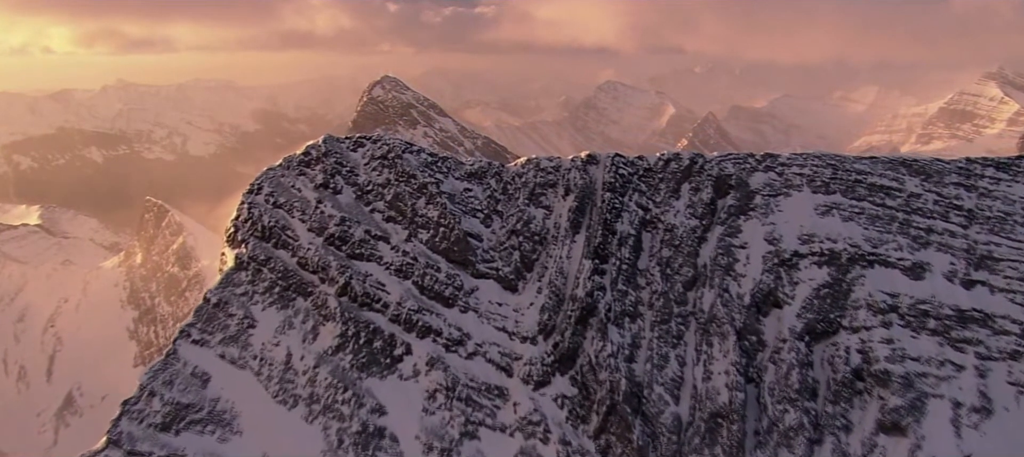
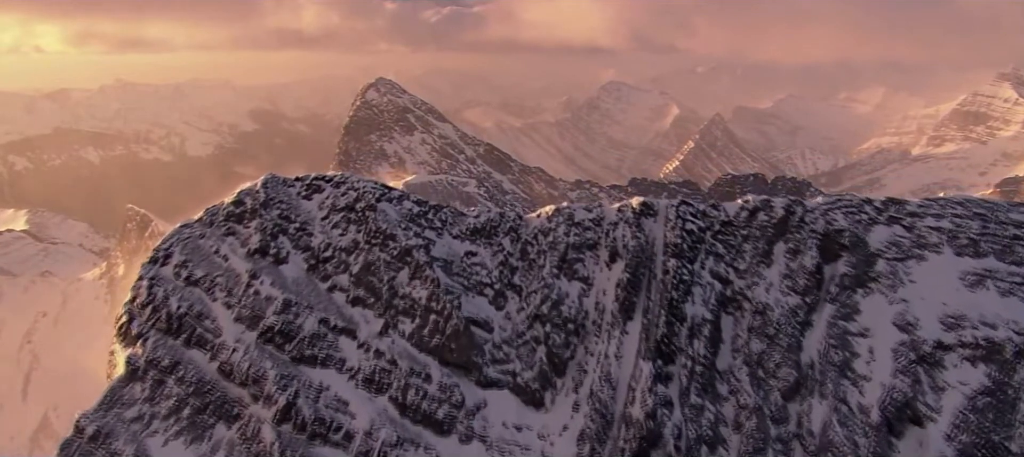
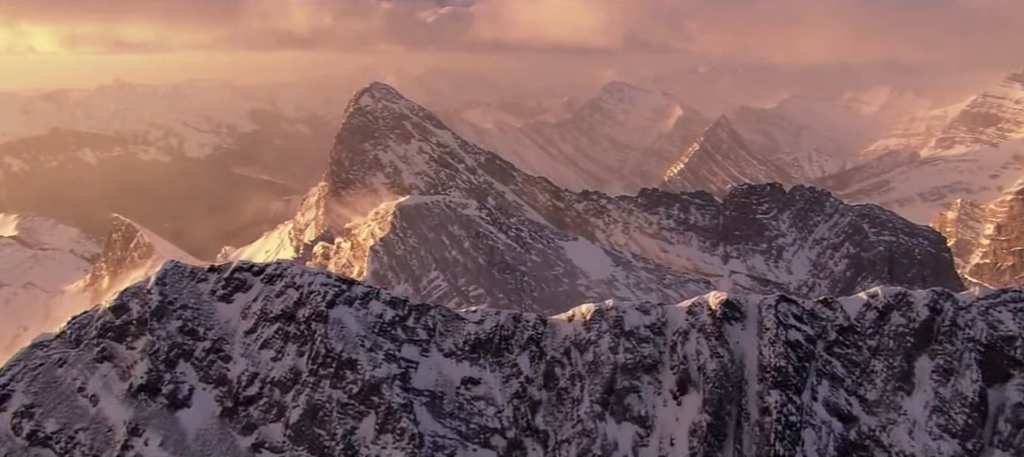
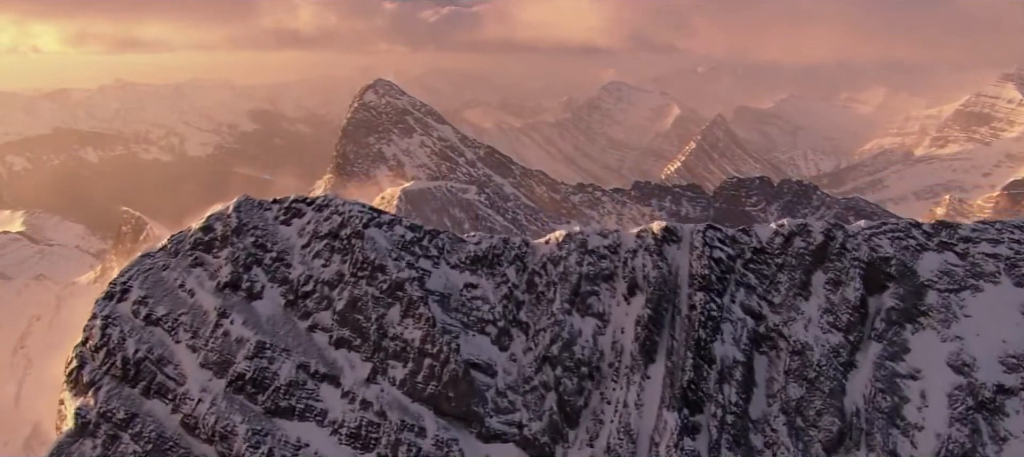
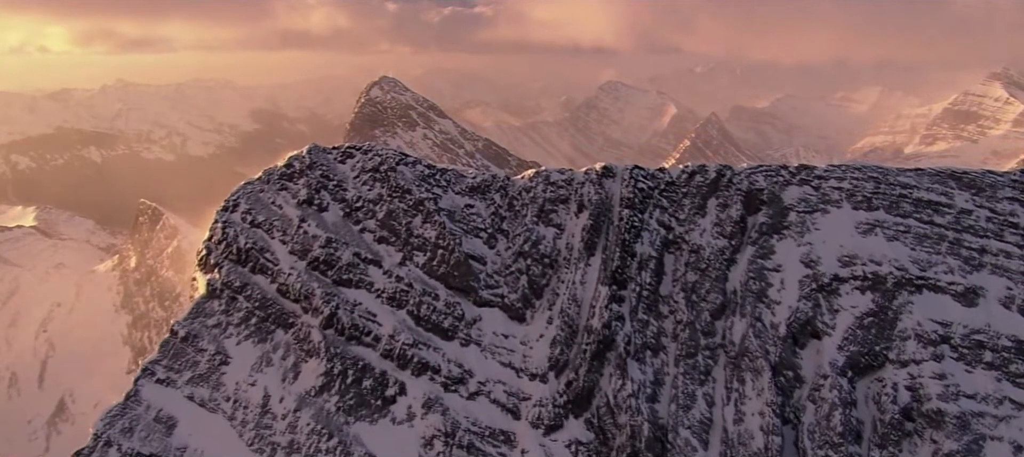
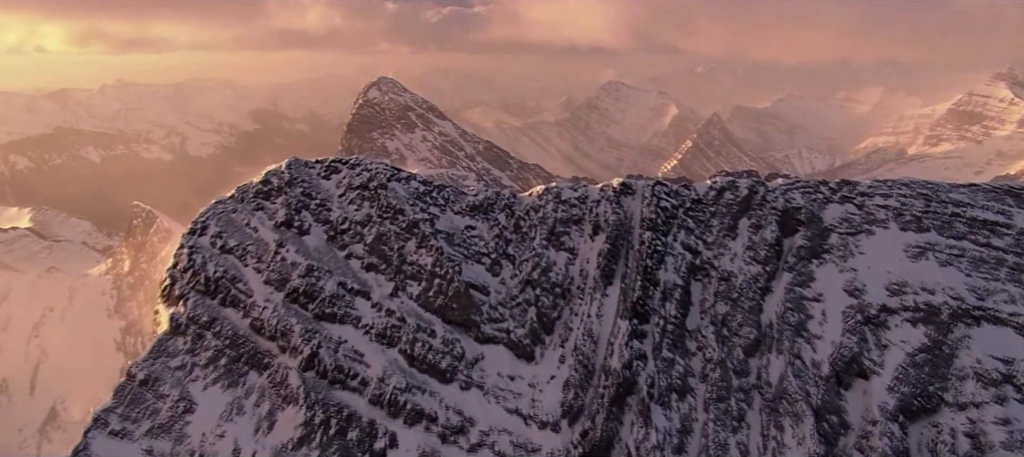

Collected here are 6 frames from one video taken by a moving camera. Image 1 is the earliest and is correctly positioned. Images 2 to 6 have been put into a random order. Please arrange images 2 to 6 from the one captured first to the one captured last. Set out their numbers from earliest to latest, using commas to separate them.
5, 6, 2, 4, 3
